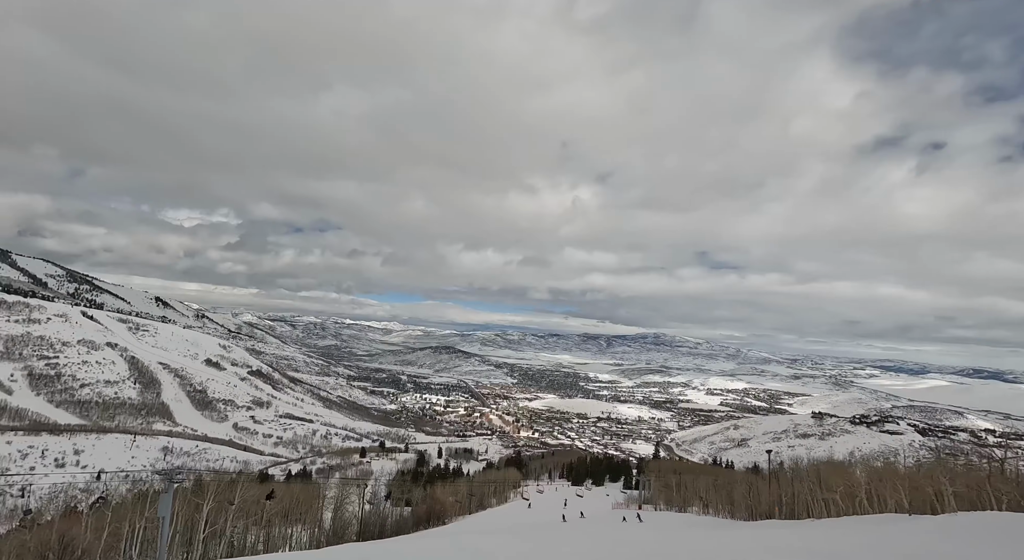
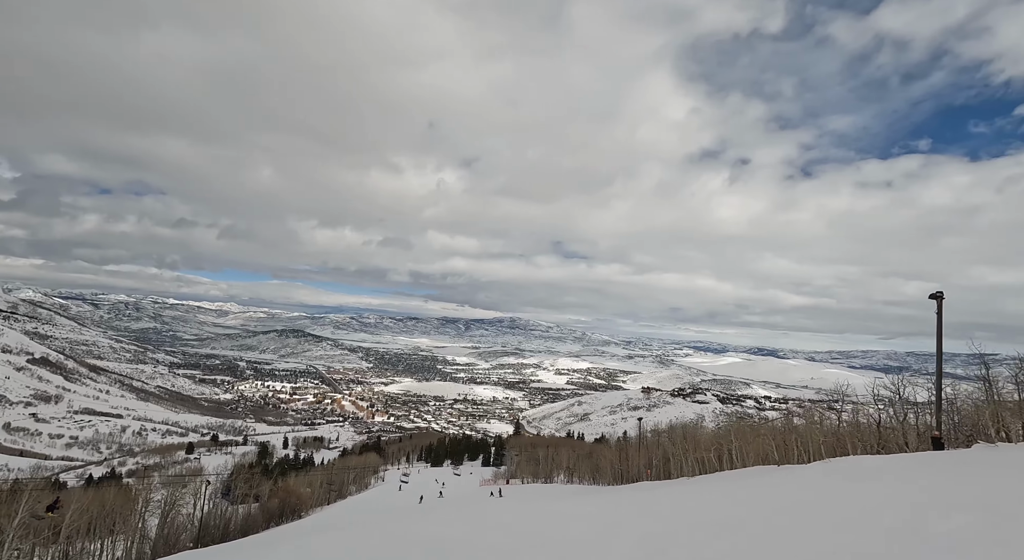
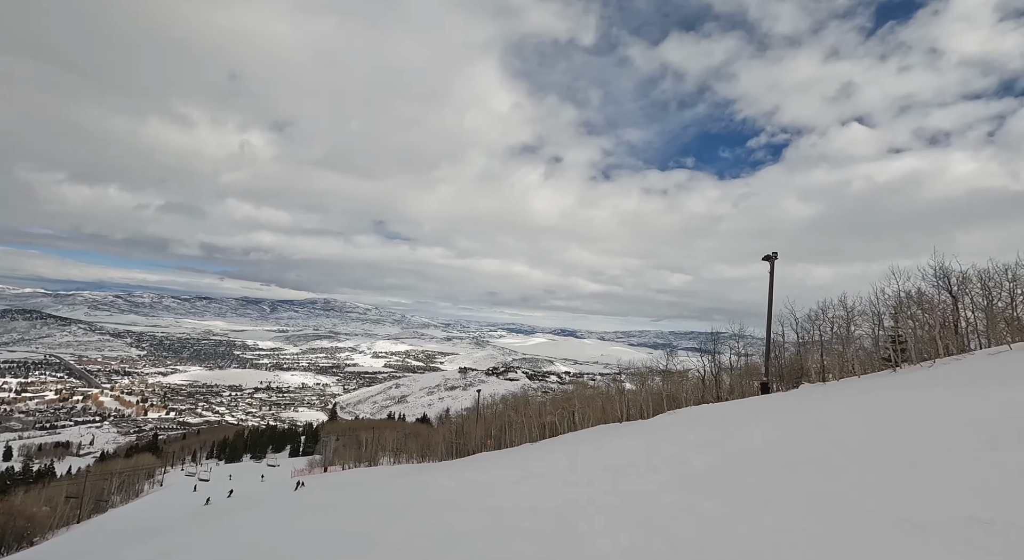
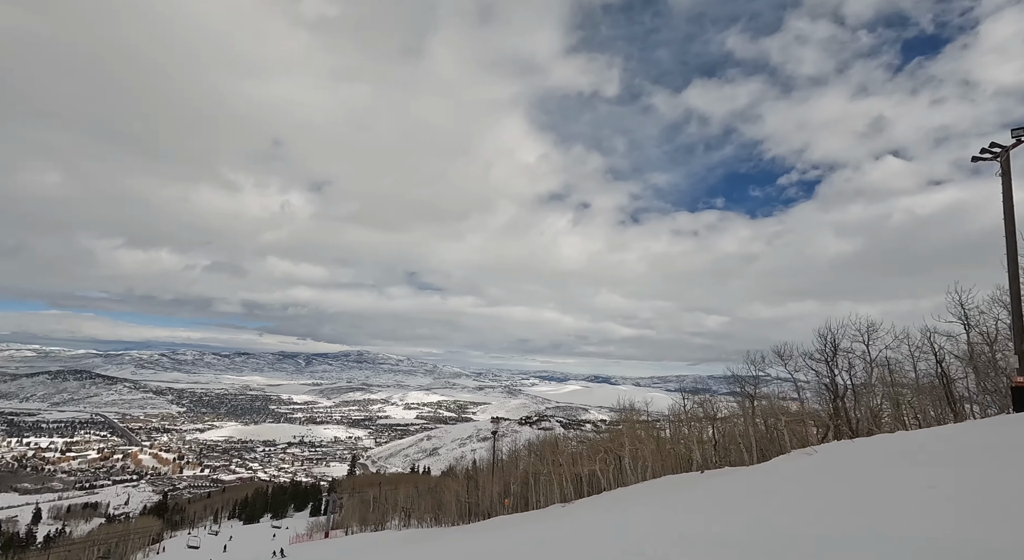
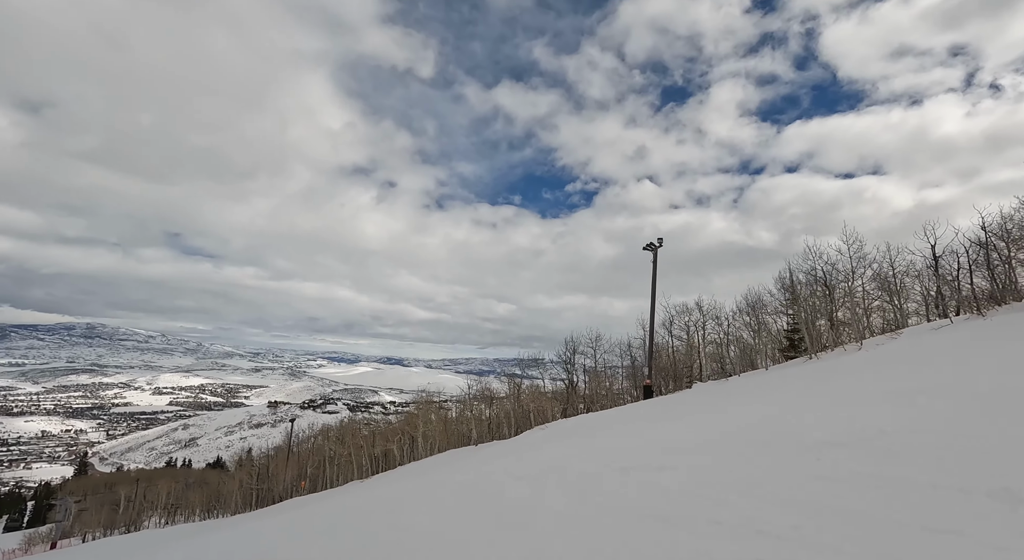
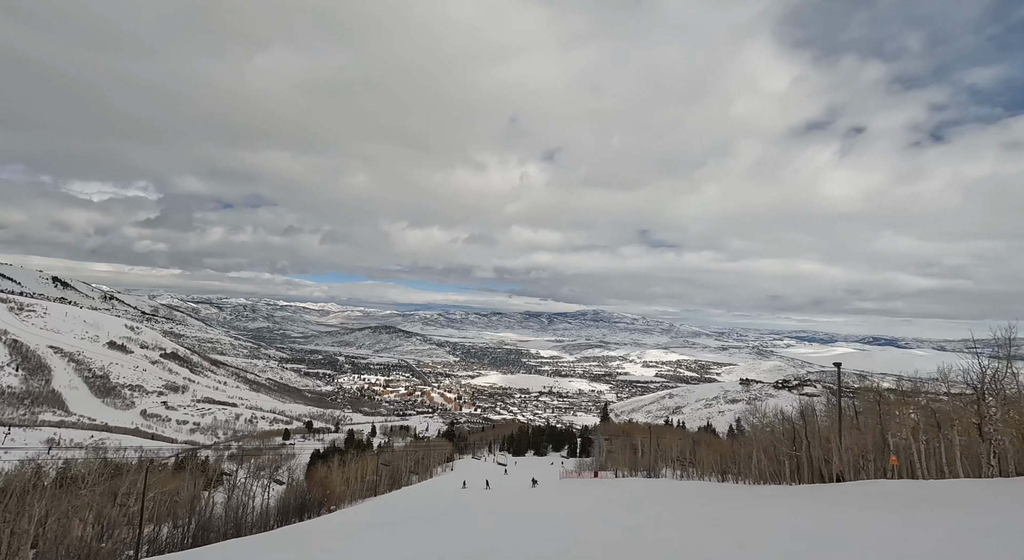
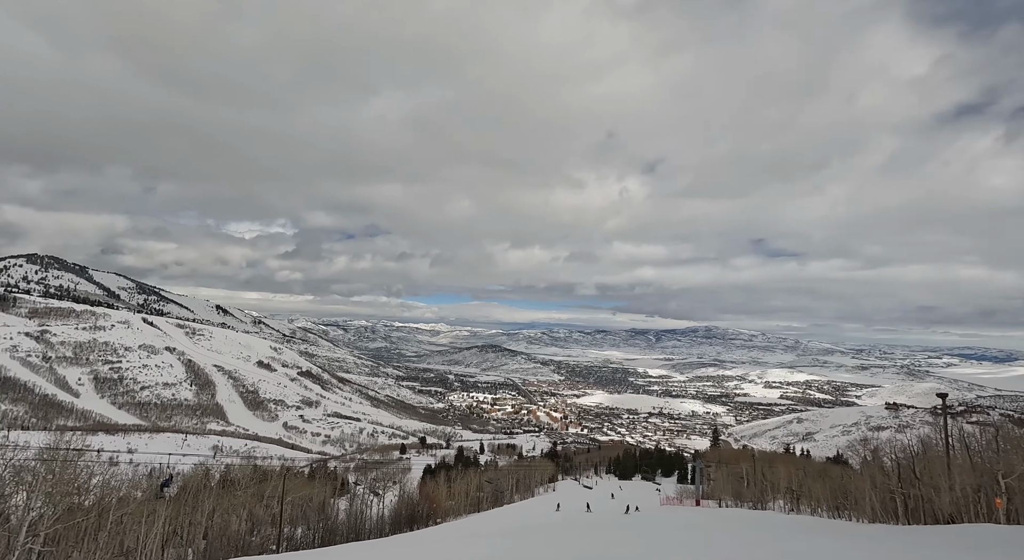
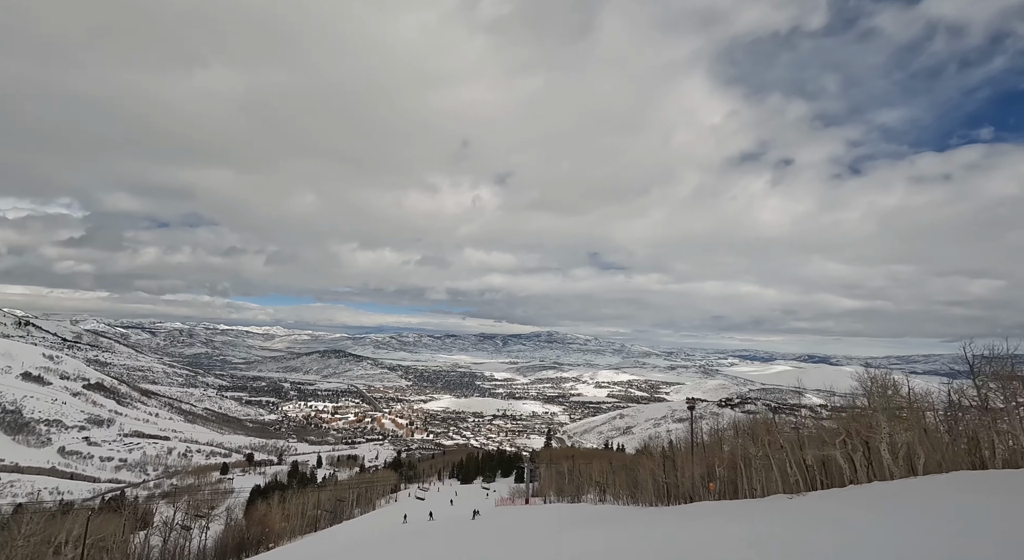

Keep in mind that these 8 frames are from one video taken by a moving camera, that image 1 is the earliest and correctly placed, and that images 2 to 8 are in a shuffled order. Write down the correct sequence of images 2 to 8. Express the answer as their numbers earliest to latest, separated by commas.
2, 3, 5, 4, 8, 7, 6
